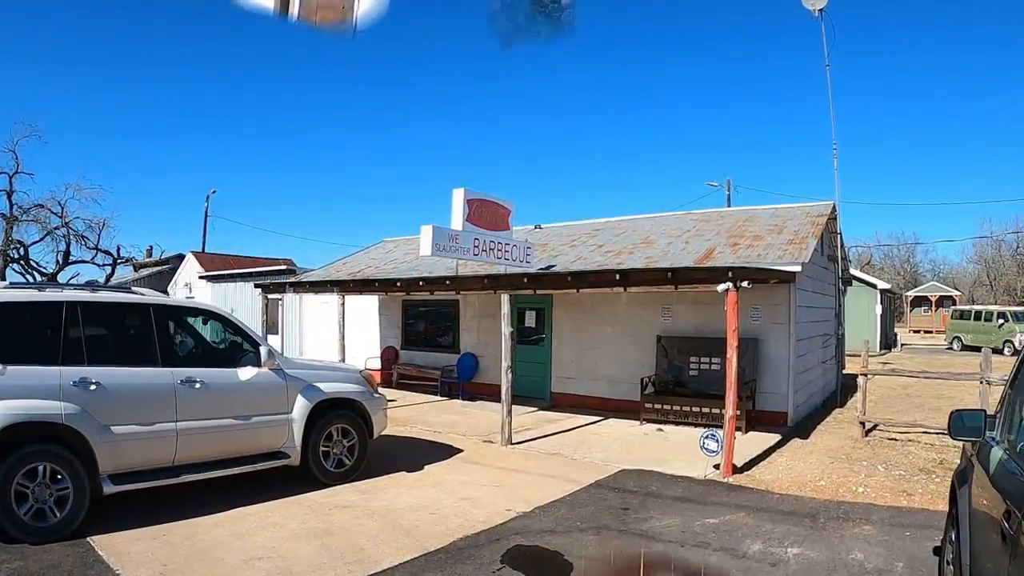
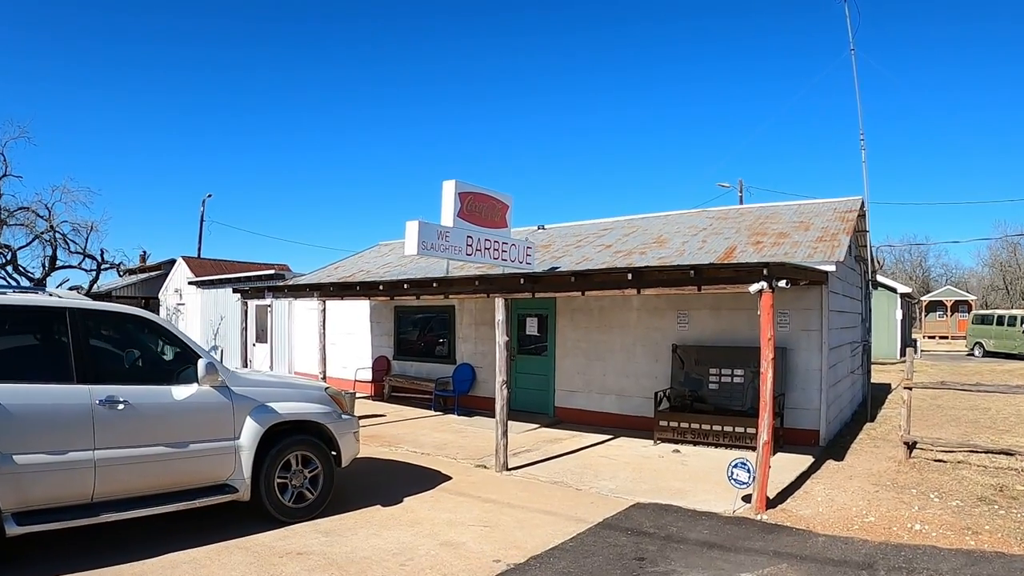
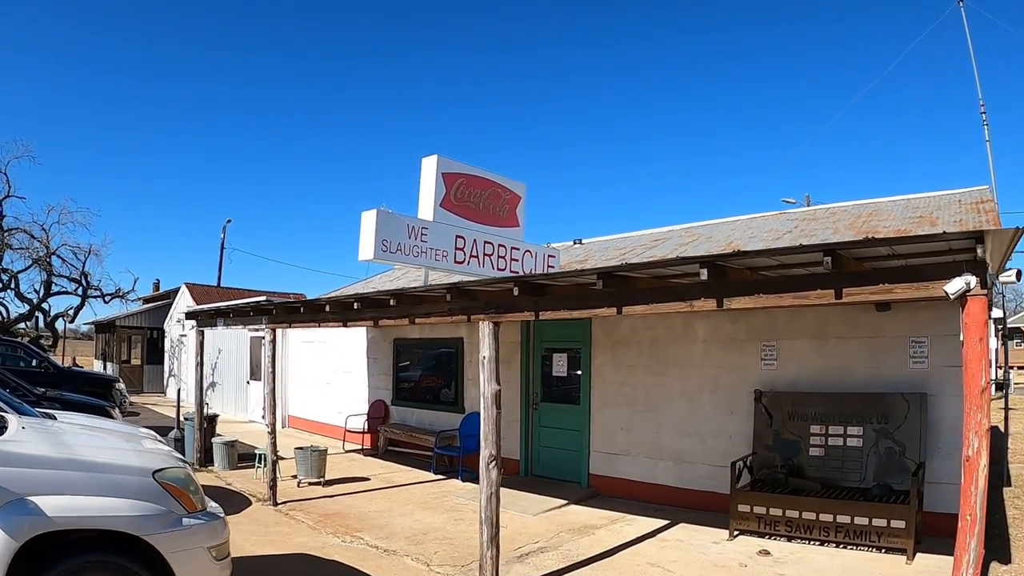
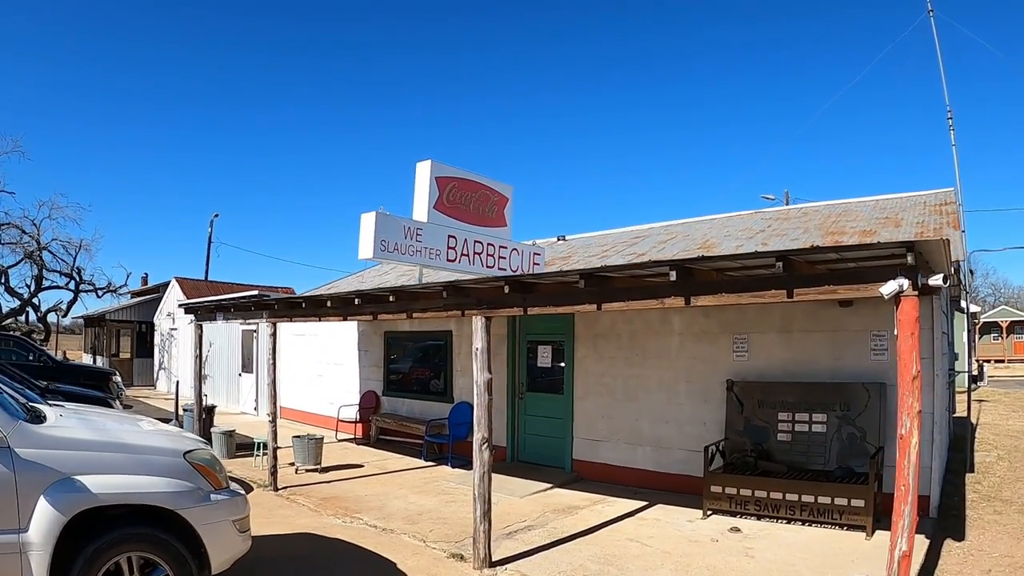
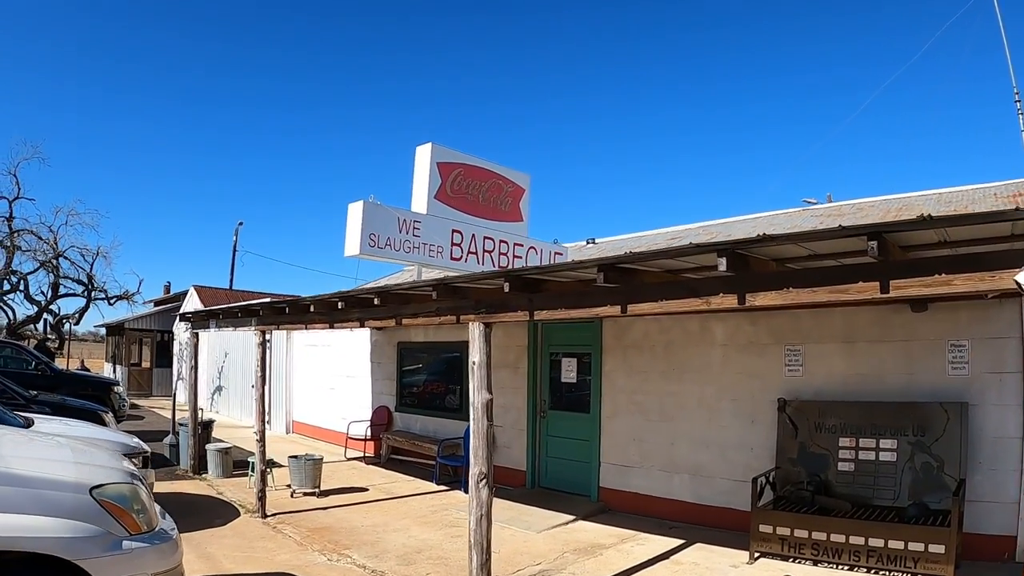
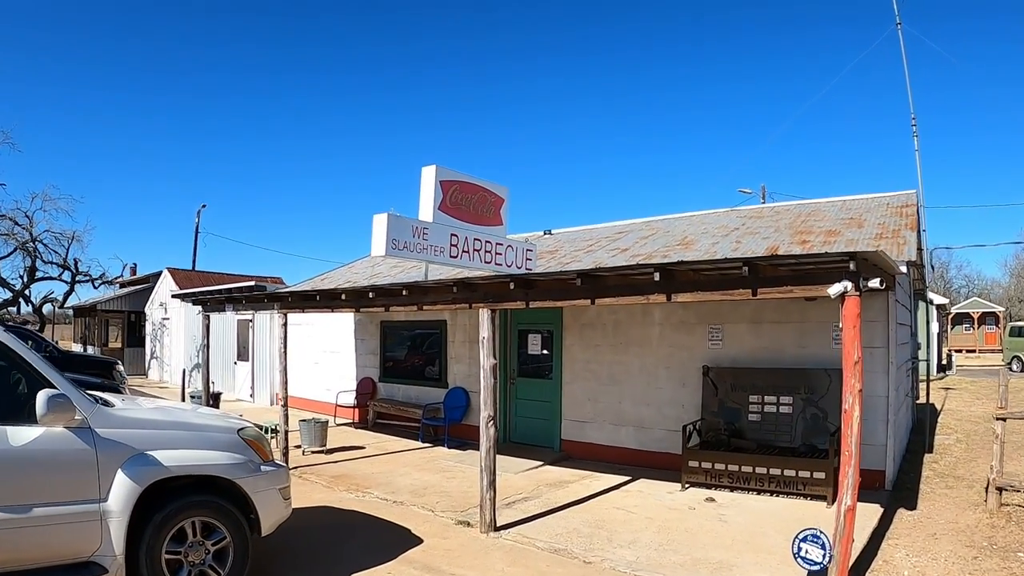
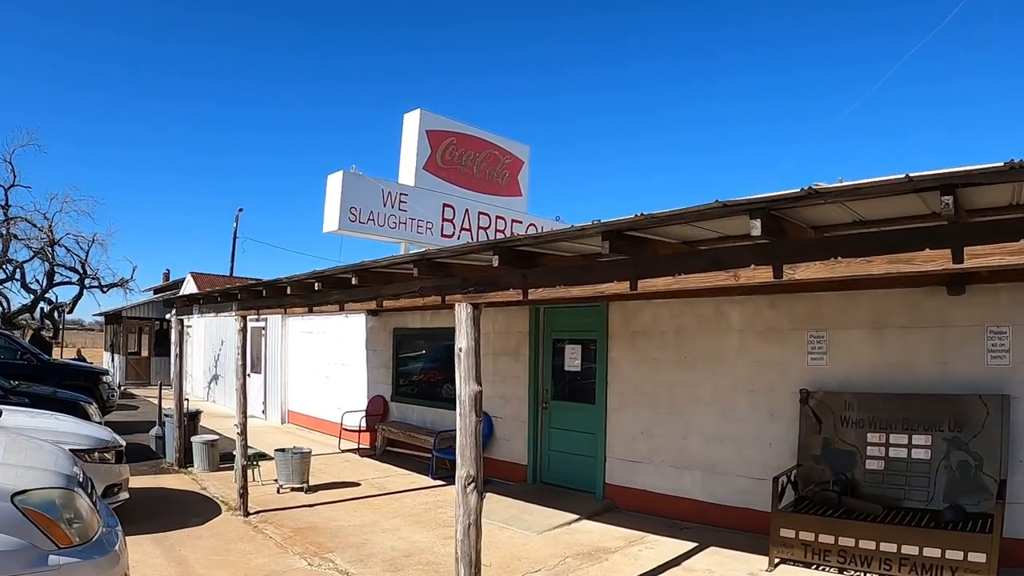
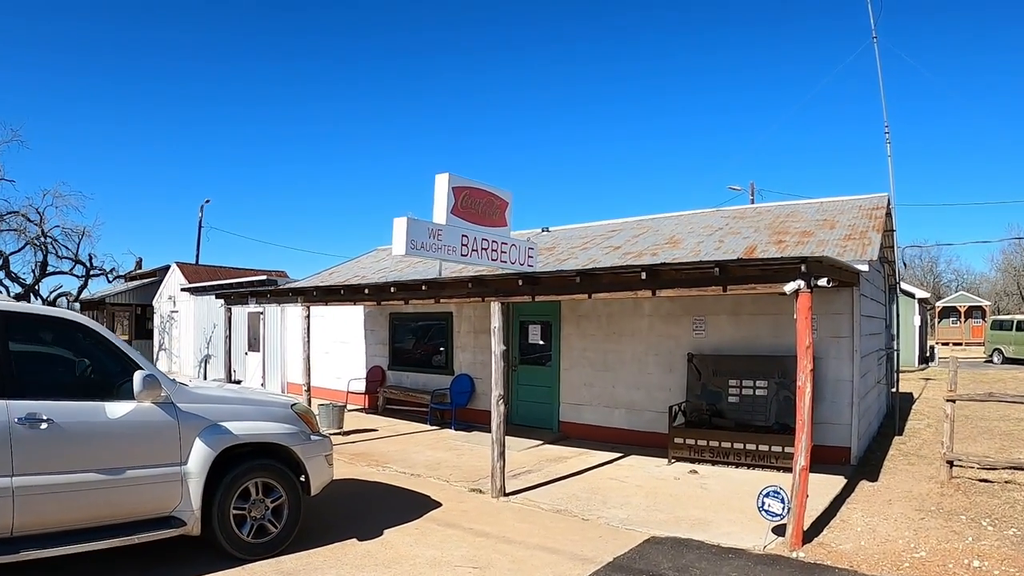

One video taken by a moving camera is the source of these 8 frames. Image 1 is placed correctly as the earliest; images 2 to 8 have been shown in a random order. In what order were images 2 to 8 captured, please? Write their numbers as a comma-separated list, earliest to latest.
2, 8, 6, 4, 3, 5, 7
